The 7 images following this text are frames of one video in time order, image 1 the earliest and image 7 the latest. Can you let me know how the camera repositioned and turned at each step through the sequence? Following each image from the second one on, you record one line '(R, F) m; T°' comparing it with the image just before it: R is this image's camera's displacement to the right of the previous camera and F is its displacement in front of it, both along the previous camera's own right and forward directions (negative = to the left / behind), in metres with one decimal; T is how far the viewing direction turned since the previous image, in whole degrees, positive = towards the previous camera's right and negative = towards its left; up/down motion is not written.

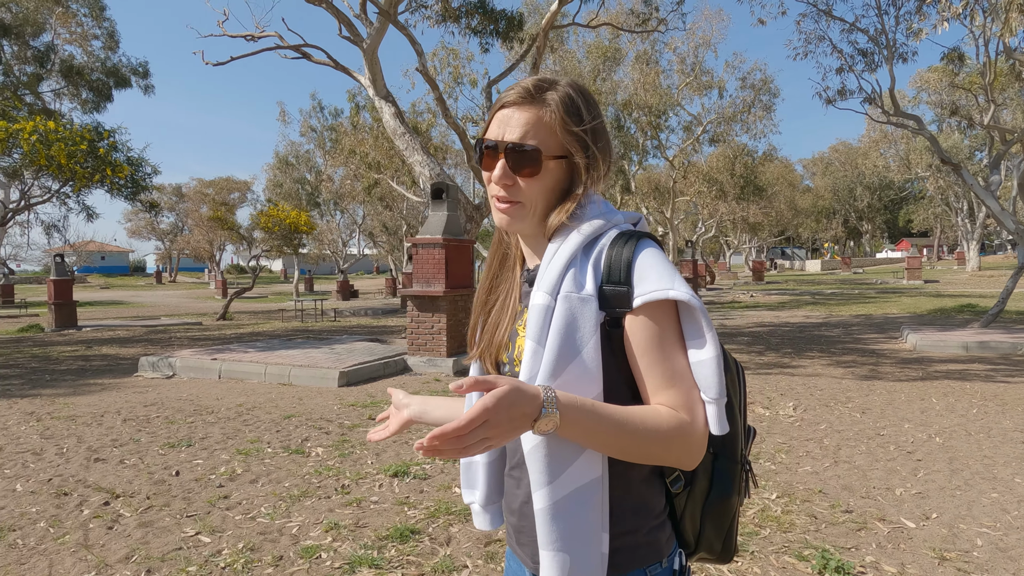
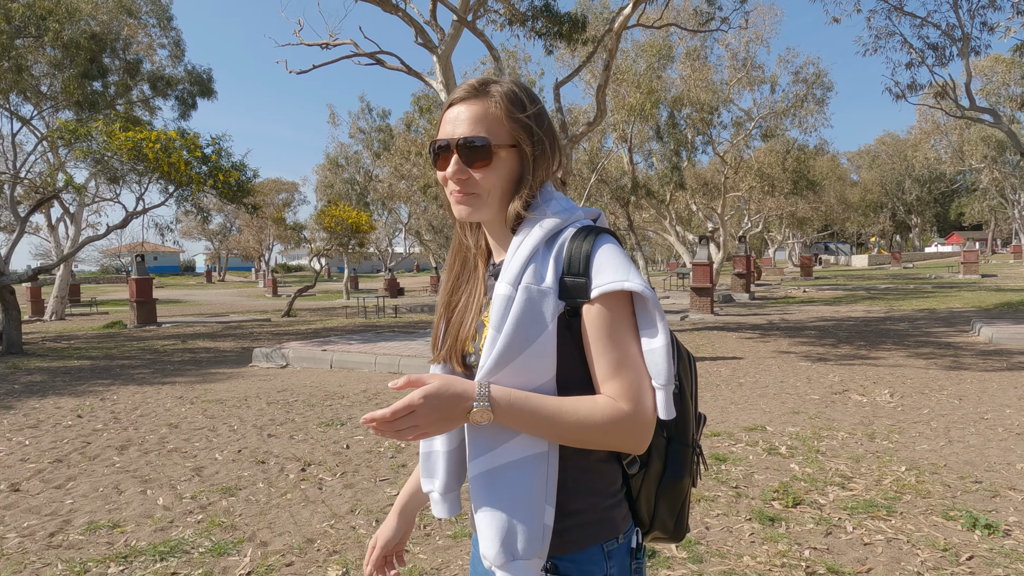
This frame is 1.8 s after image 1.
(-0.9, -0.5) m; -3°
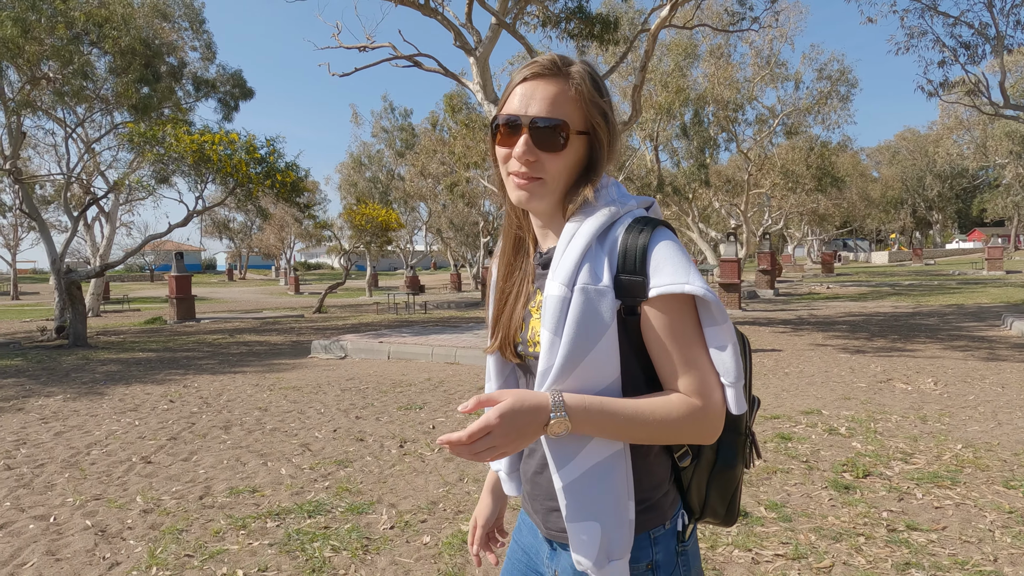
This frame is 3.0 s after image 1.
(-0.6, -0.4) m; -1°
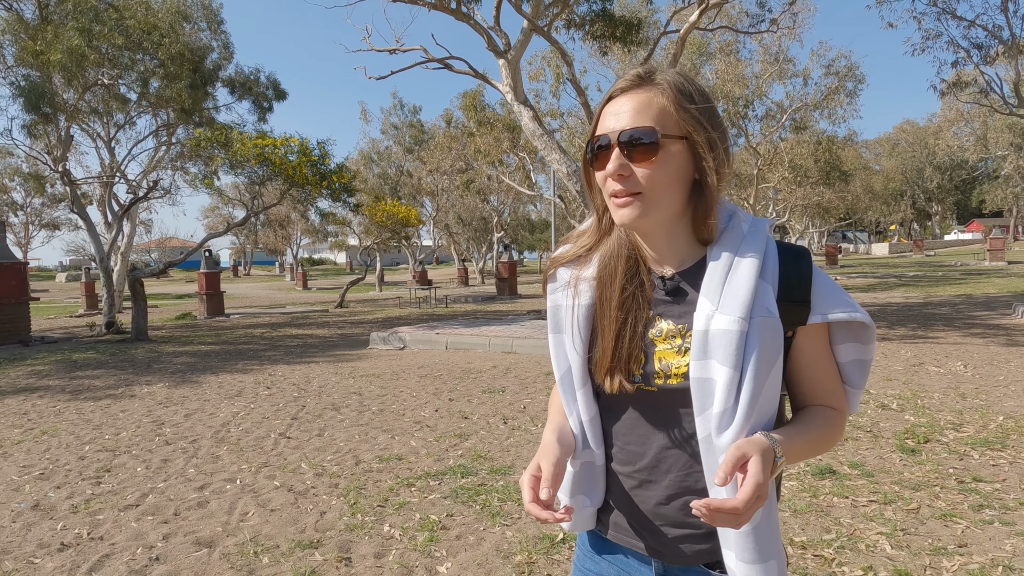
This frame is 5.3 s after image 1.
(-0.9, -0.7) m; 0°
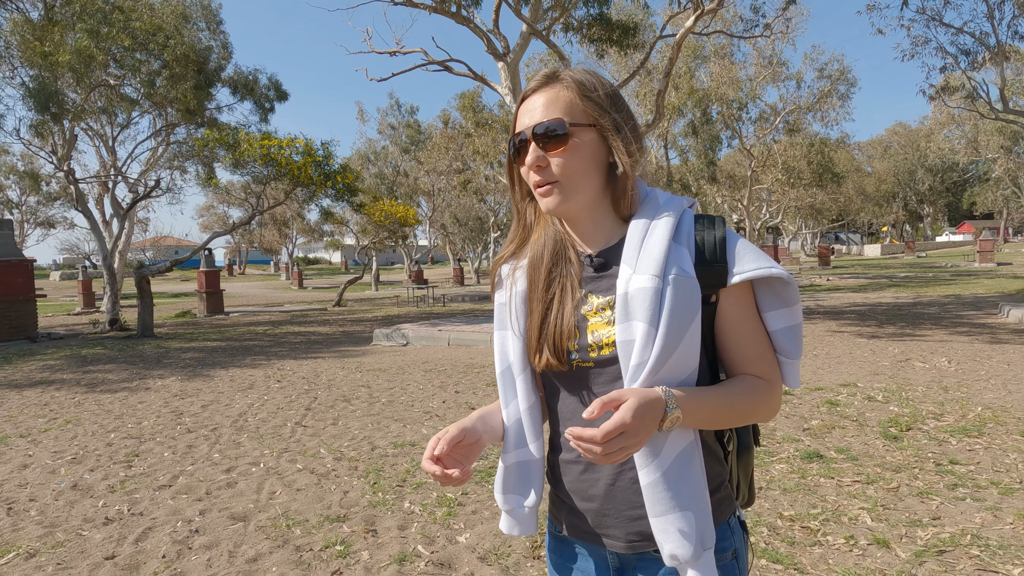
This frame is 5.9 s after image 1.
(-0.1, -0.3) m; +1°
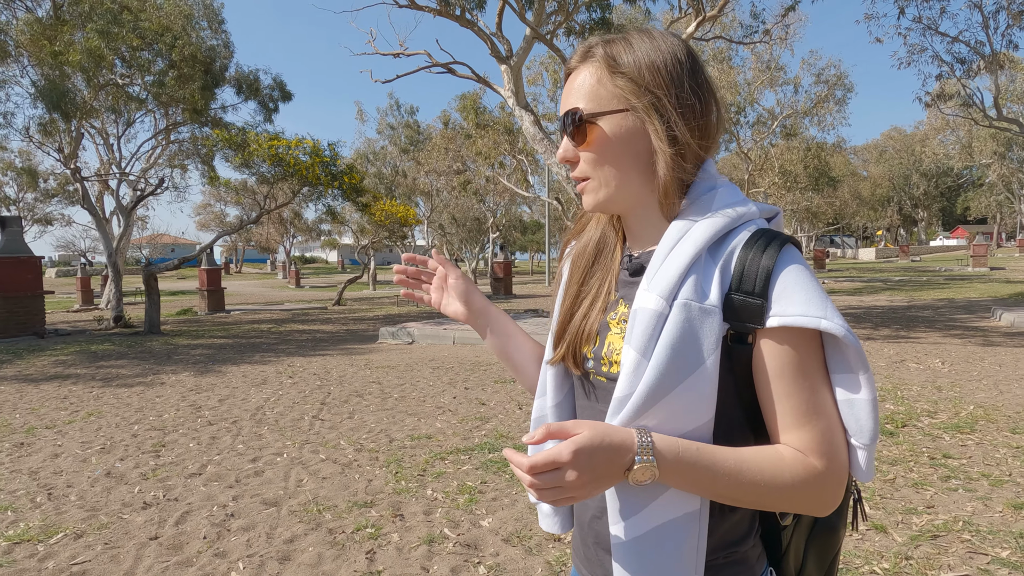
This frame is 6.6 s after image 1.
(-0.2, -0.2) m; 0°
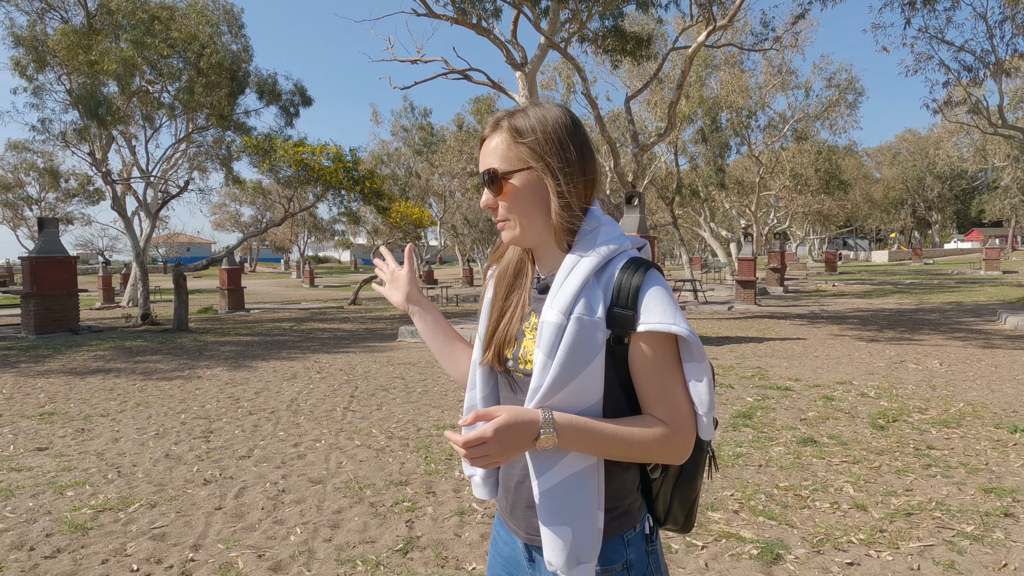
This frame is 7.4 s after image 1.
(-0.1, -0.5) m; -1°
